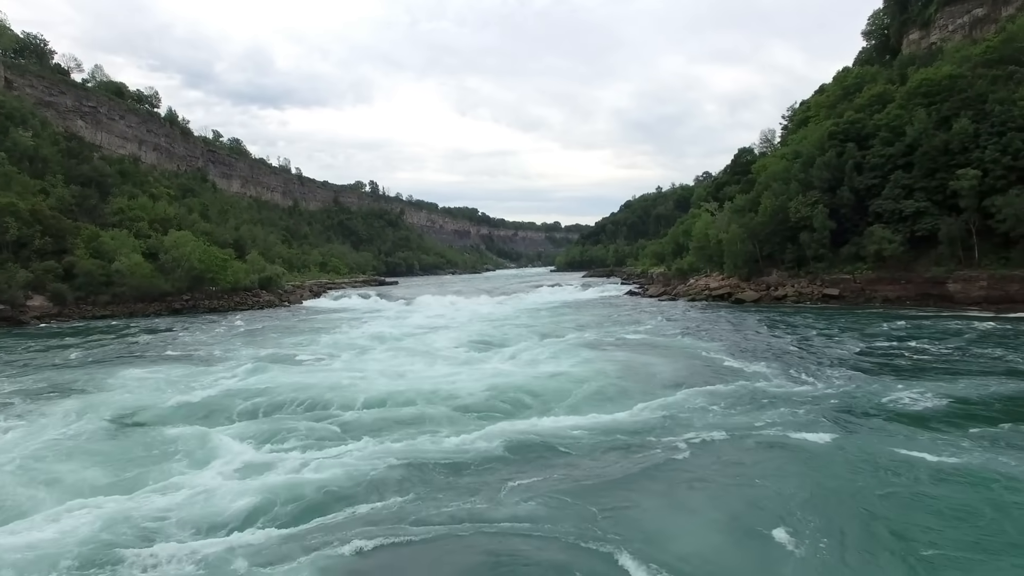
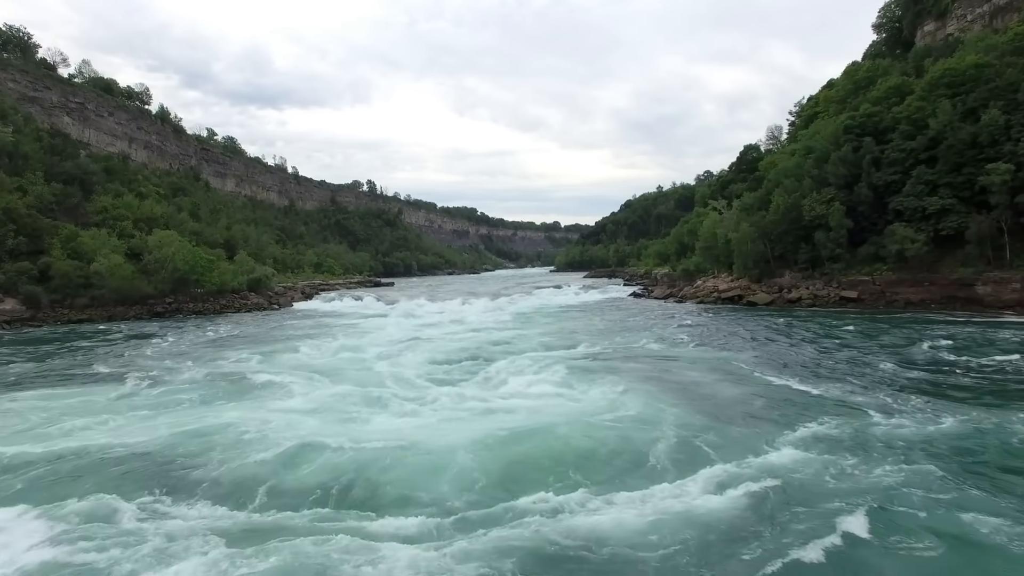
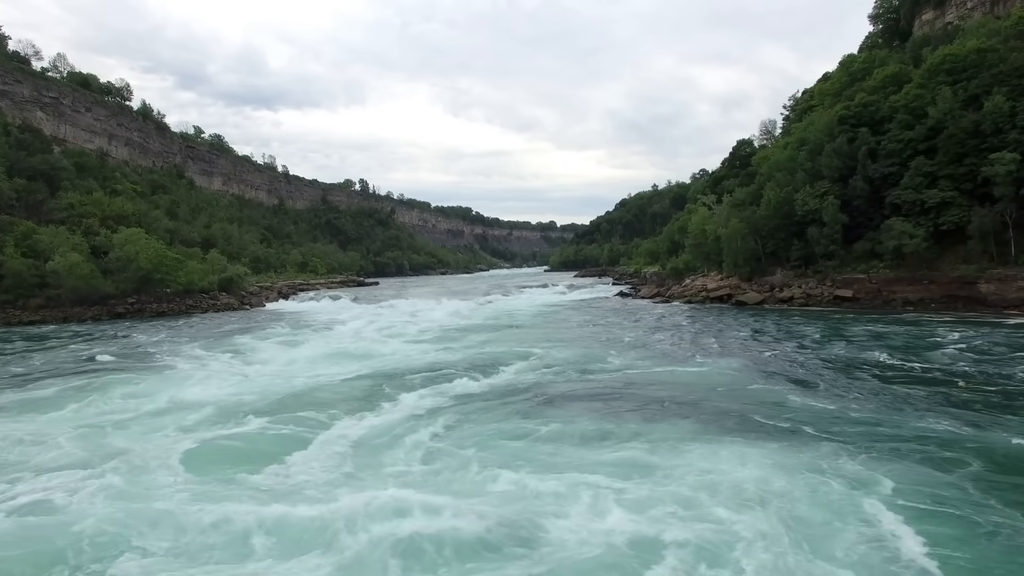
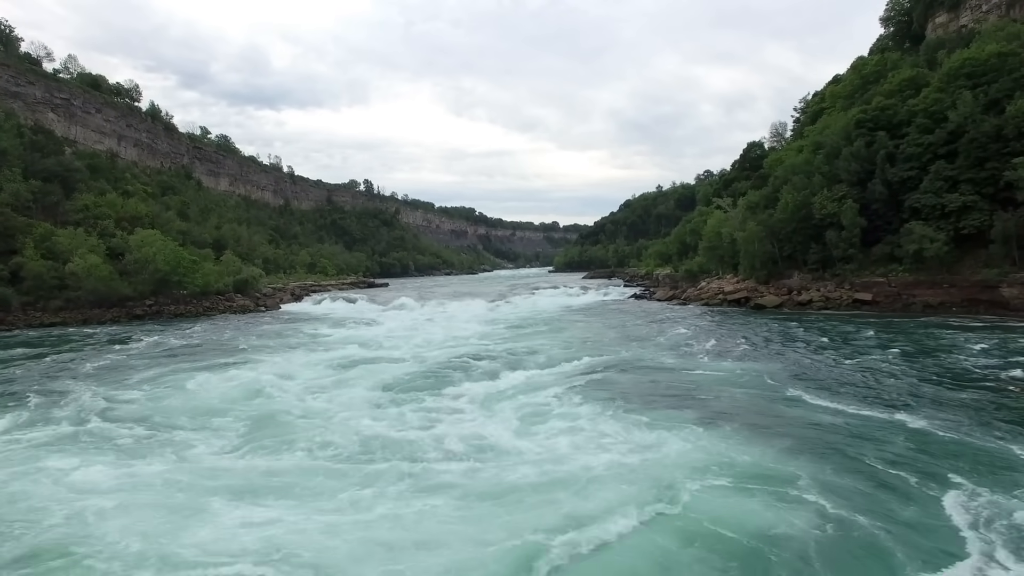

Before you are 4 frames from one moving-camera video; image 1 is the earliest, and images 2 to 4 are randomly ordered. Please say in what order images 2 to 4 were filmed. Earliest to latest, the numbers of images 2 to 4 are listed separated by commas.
2, 4, 3
